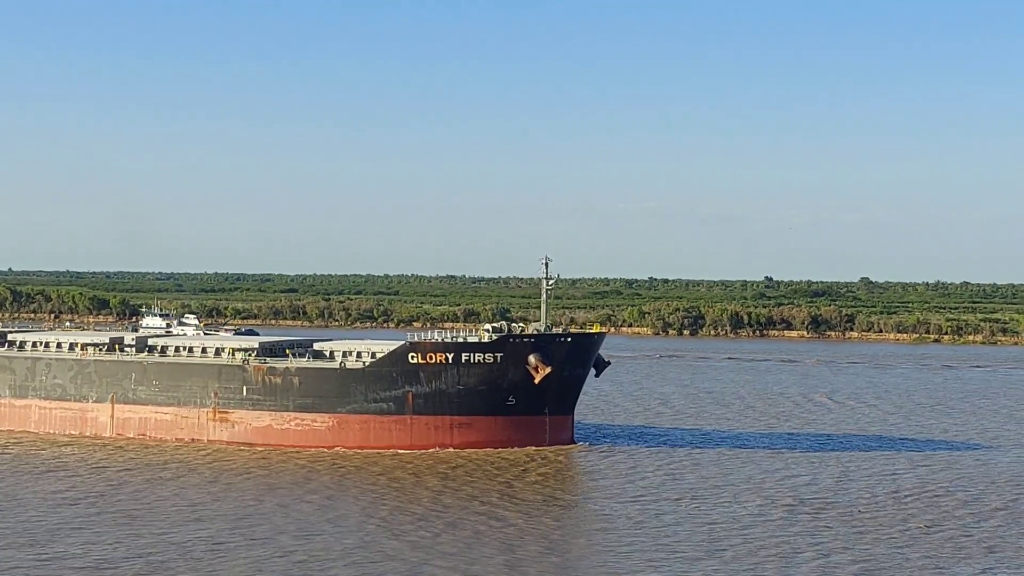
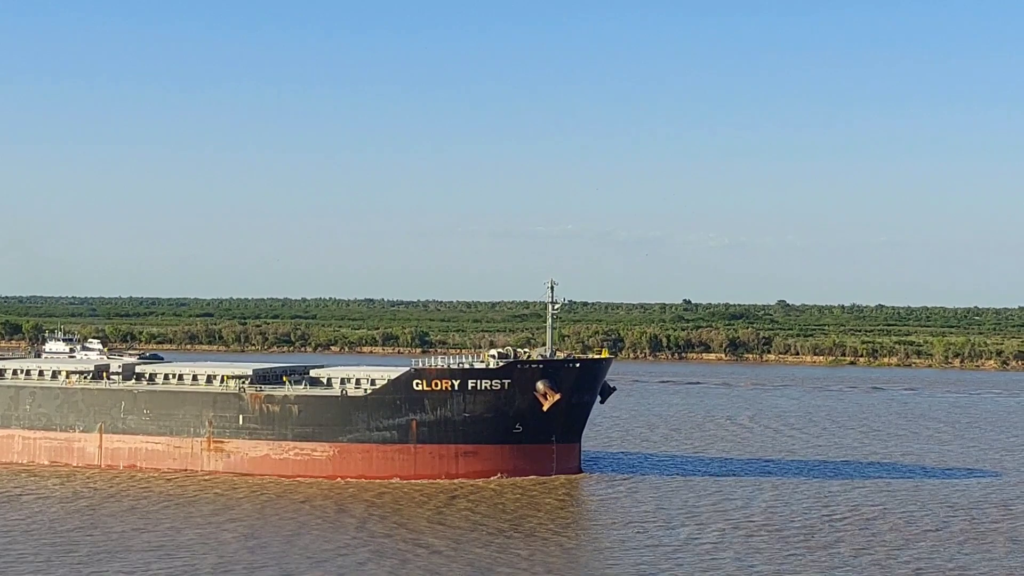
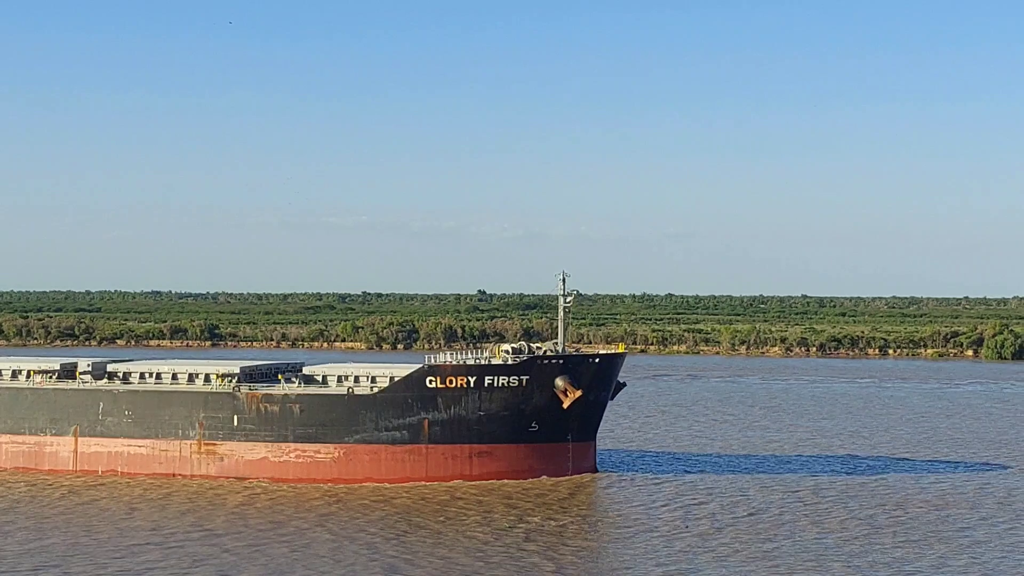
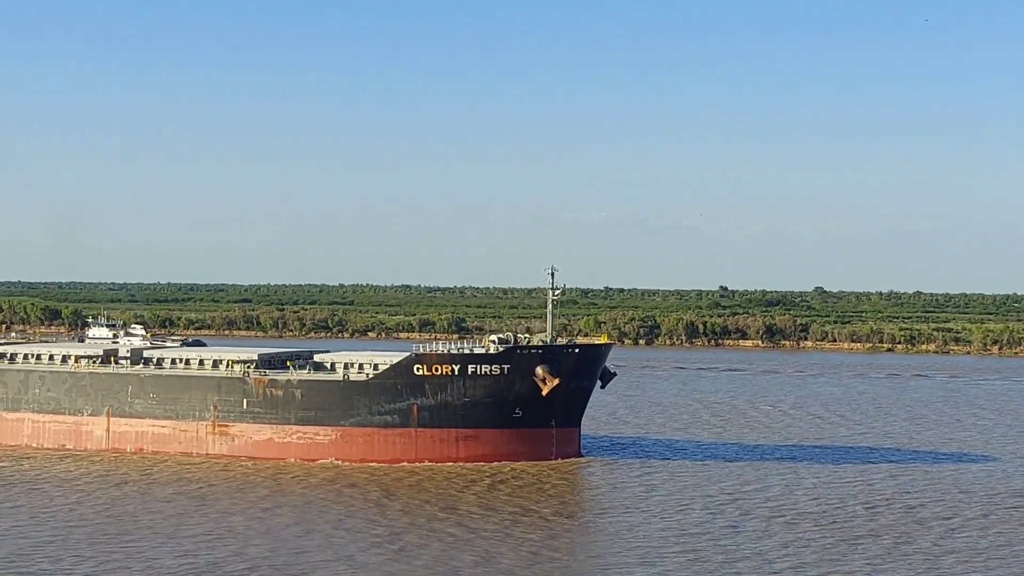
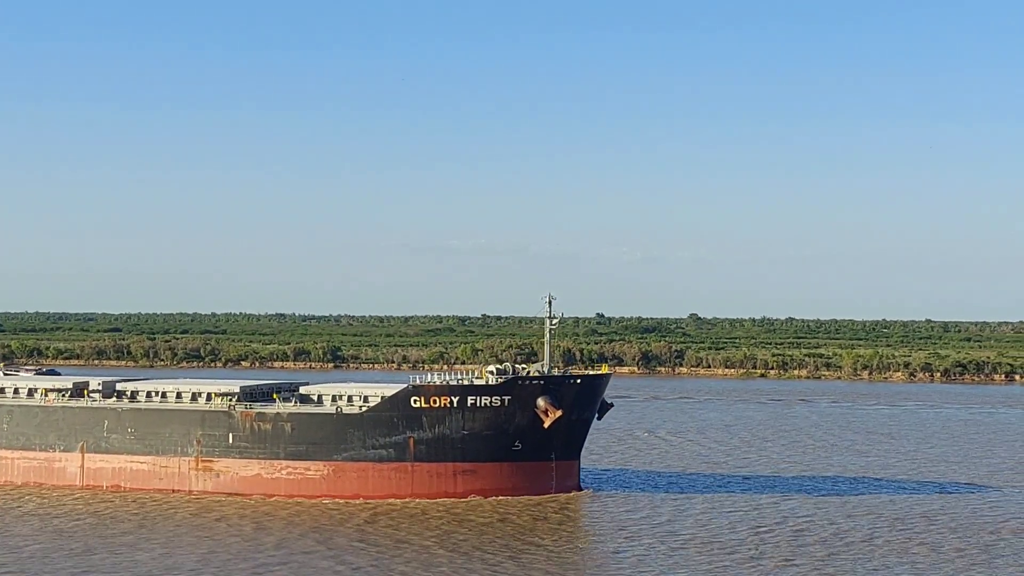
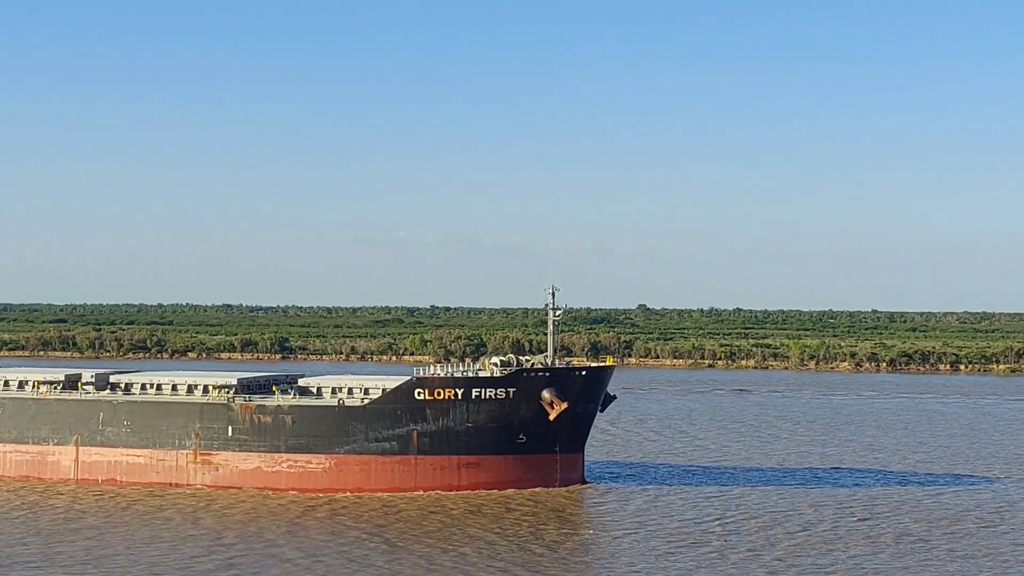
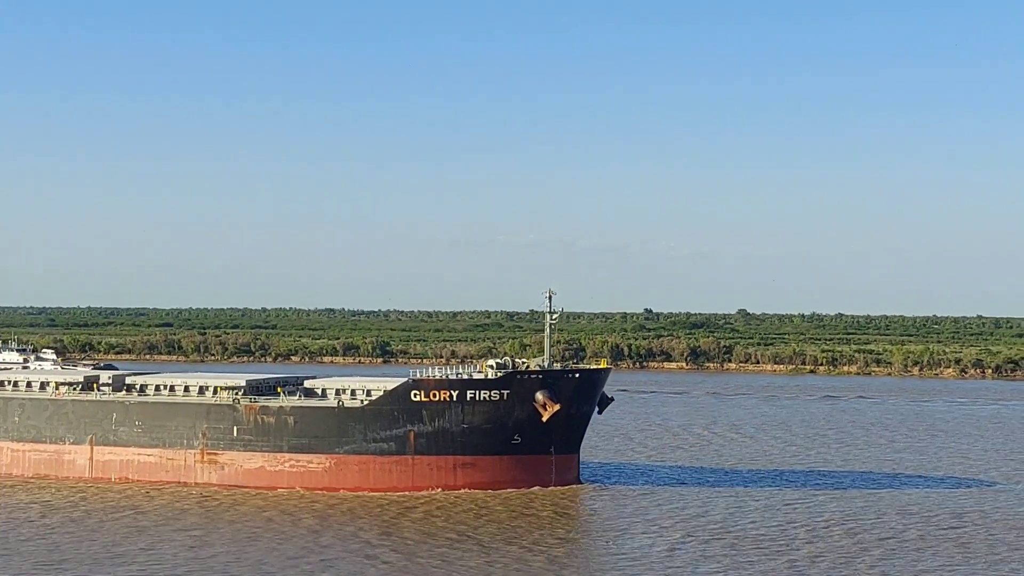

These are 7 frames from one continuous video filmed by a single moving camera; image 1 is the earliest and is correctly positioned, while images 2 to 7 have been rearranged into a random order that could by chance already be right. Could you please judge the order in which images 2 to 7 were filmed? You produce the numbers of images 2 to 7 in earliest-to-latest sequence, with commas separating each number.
4, 2, 7, 5, 6, 3
